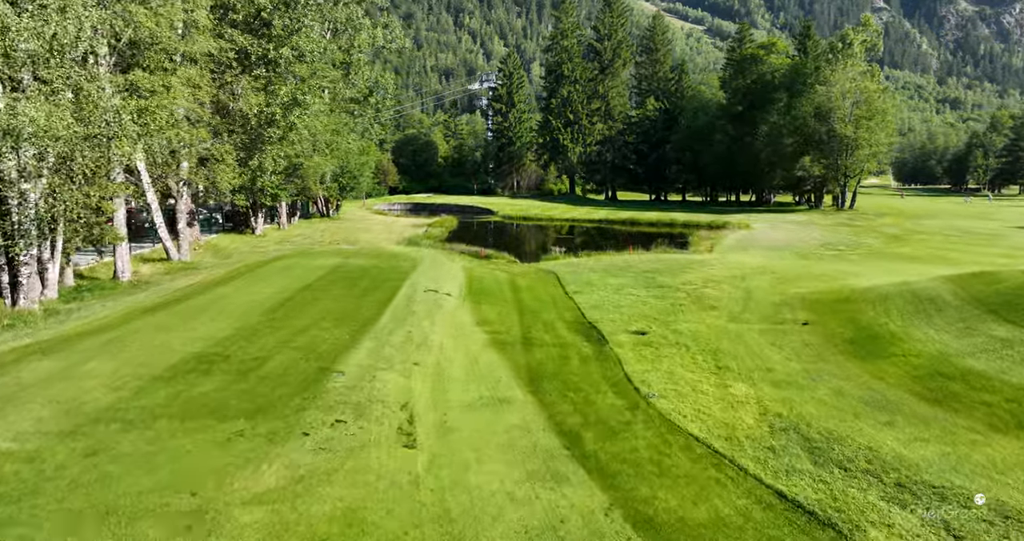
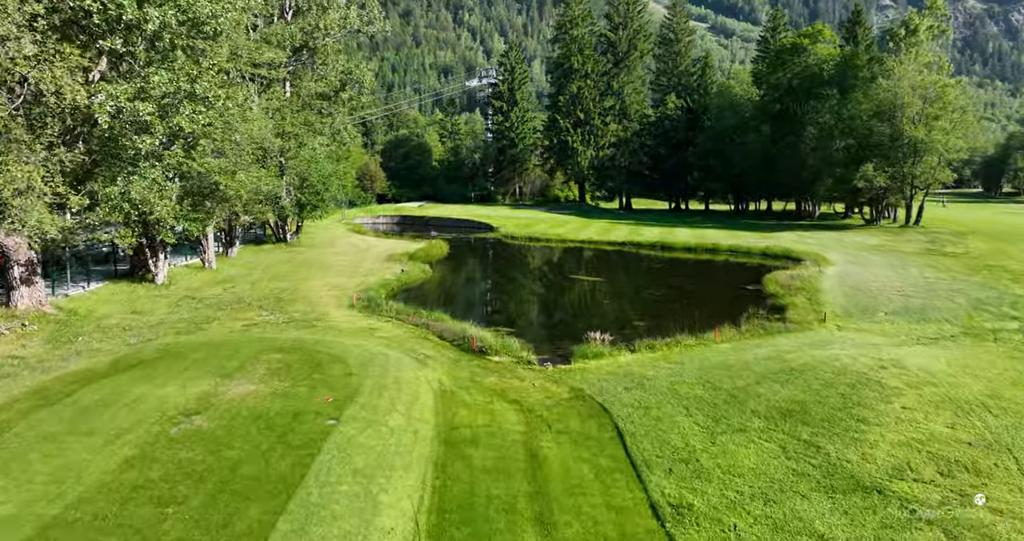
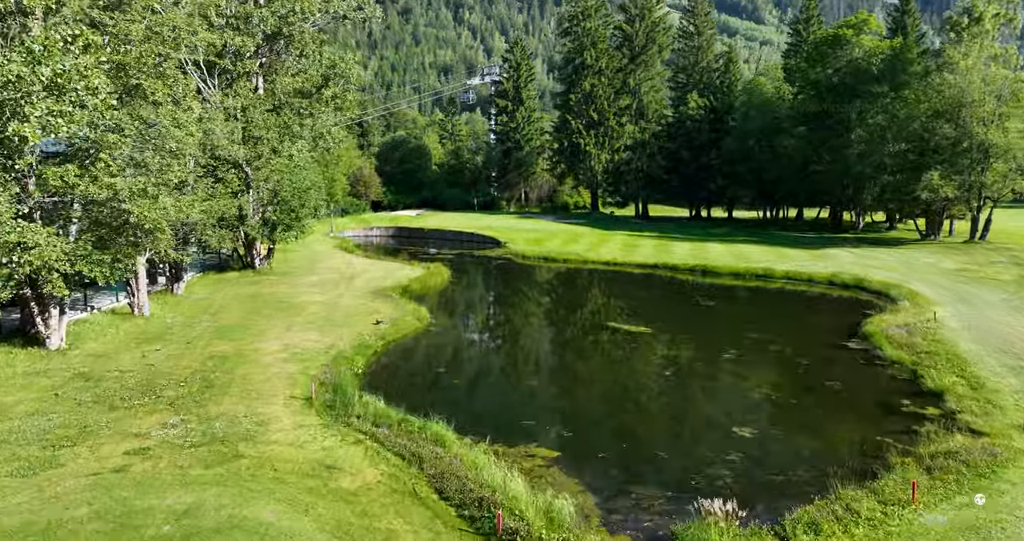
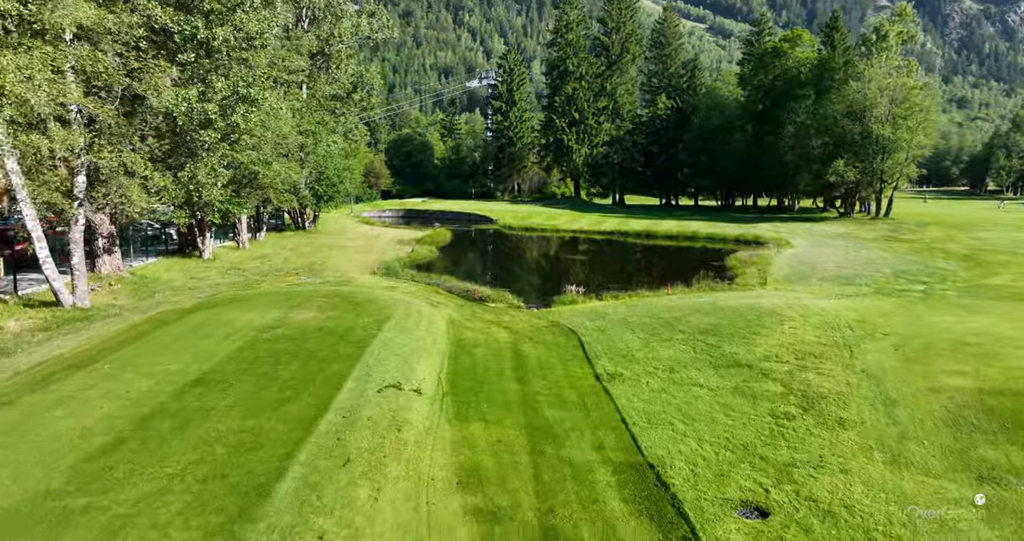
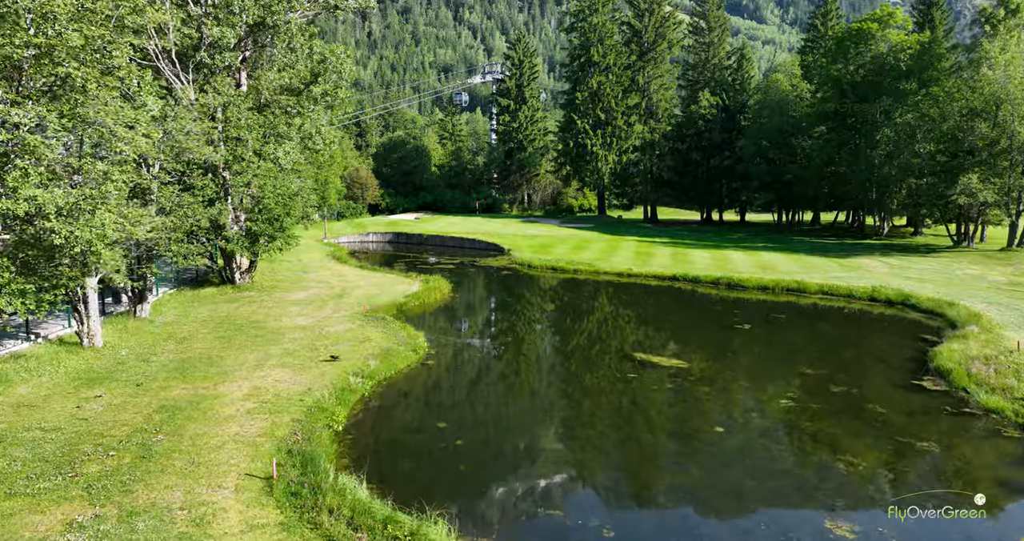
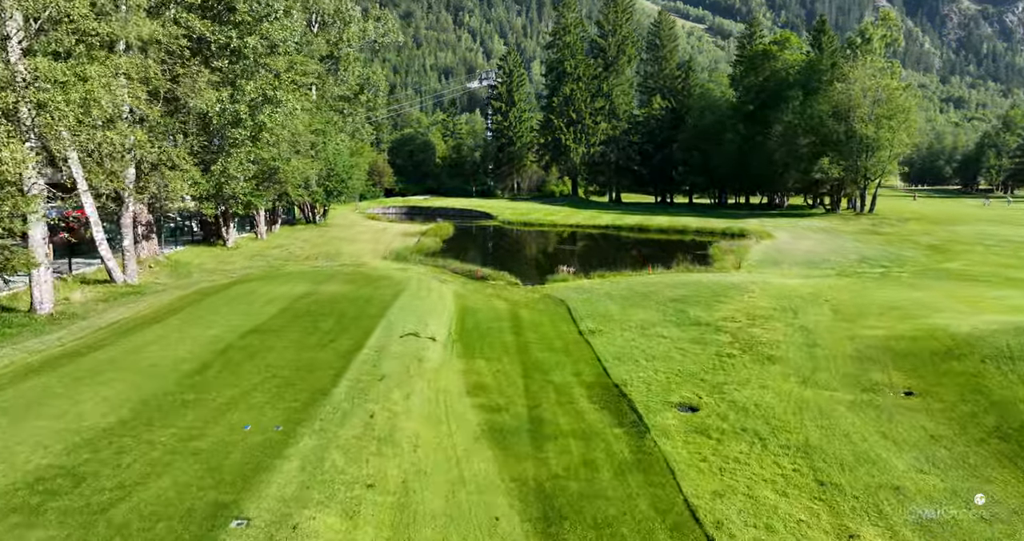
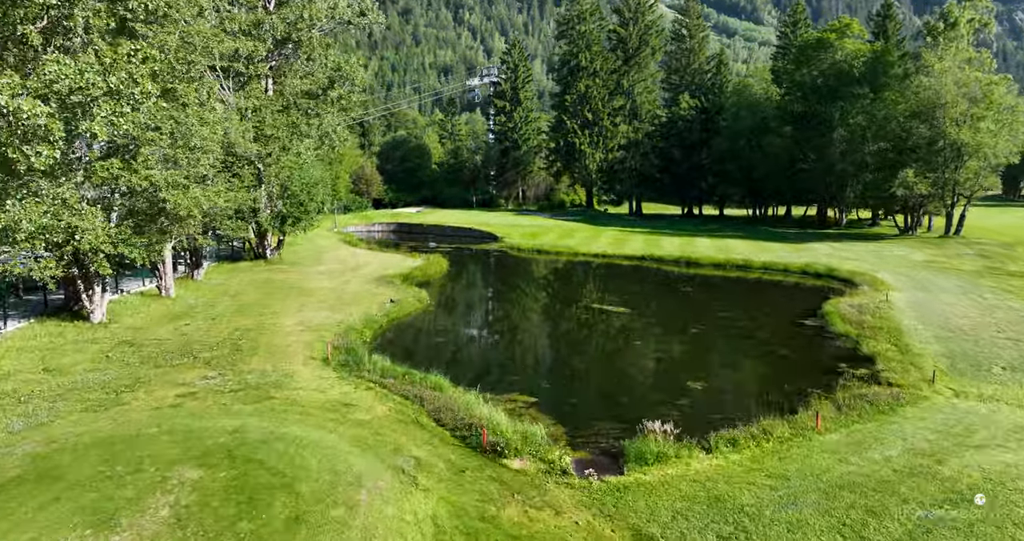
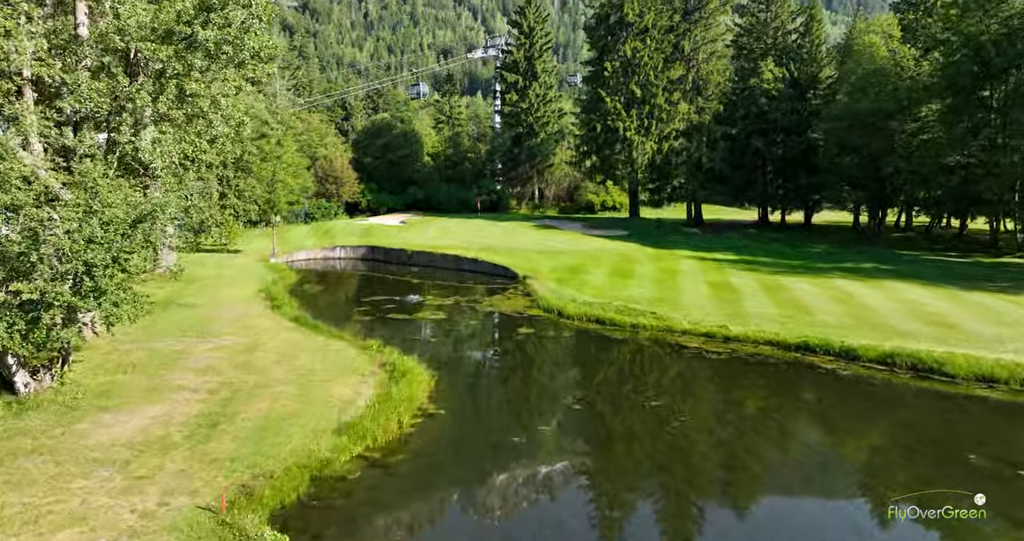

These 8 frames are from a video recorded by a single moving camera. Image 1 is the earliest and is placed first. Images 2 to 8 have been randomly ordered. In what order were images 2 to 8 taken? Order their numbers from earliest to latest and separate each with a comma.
6, 4, 2, 7, 3, 5, 8
